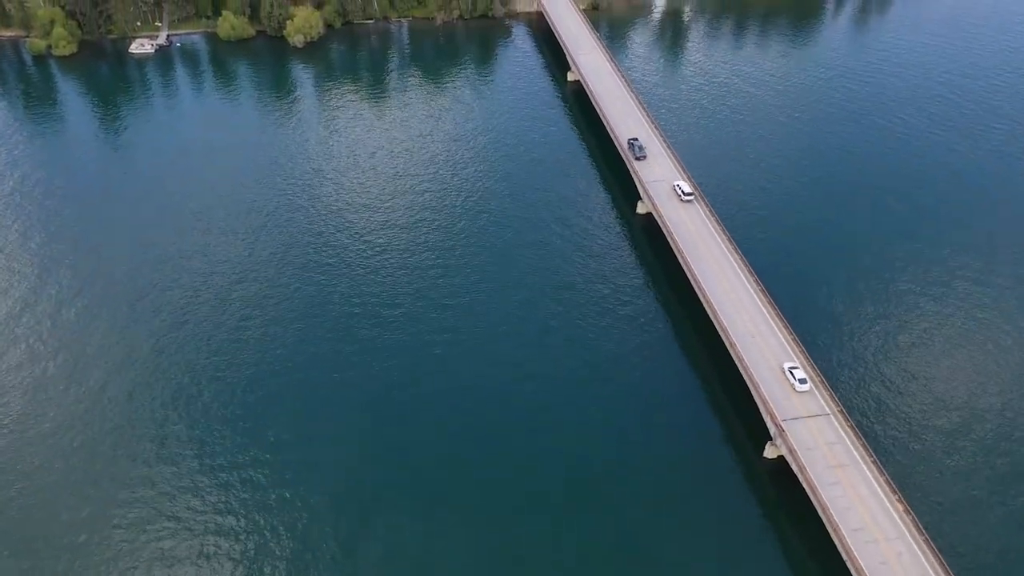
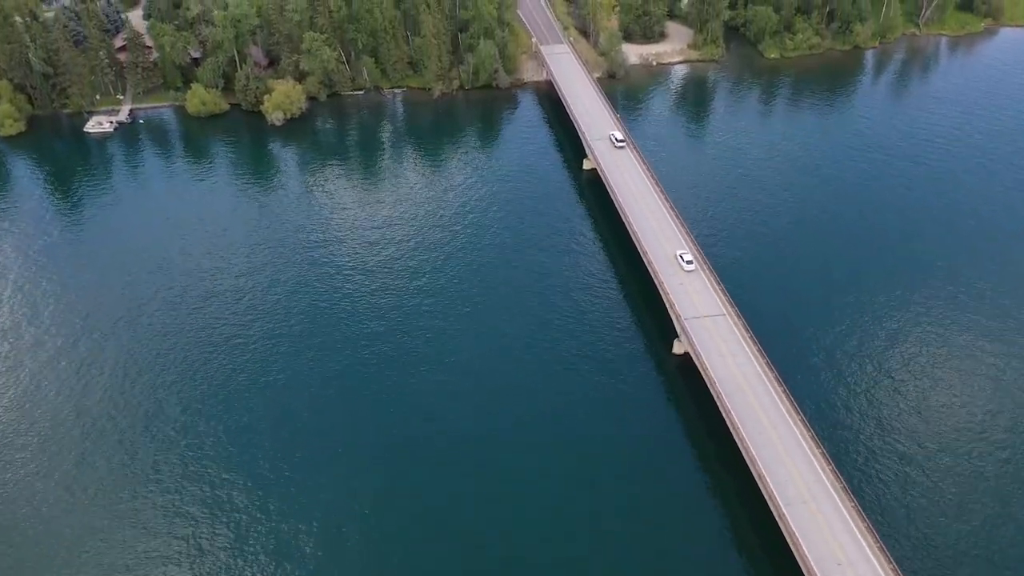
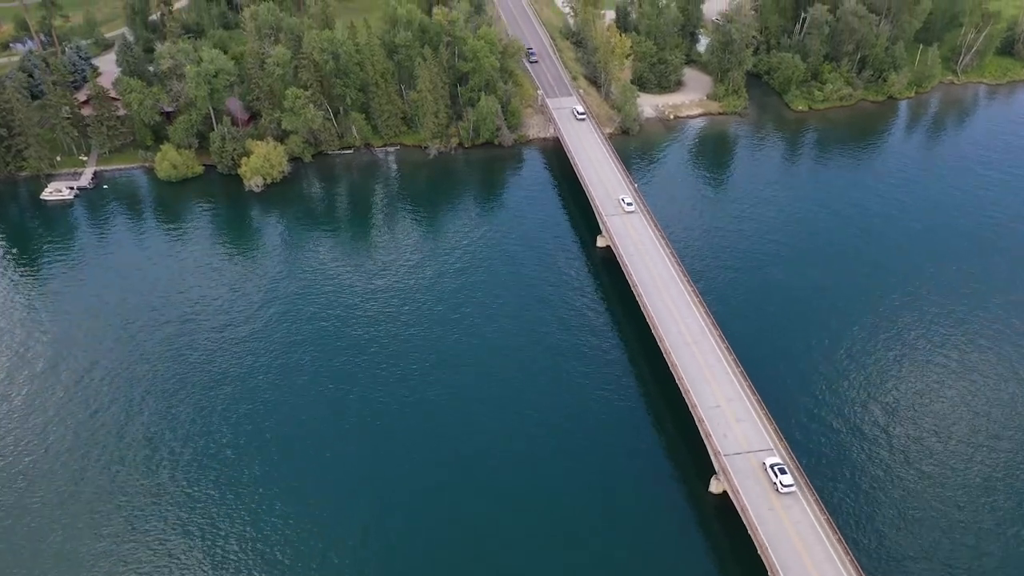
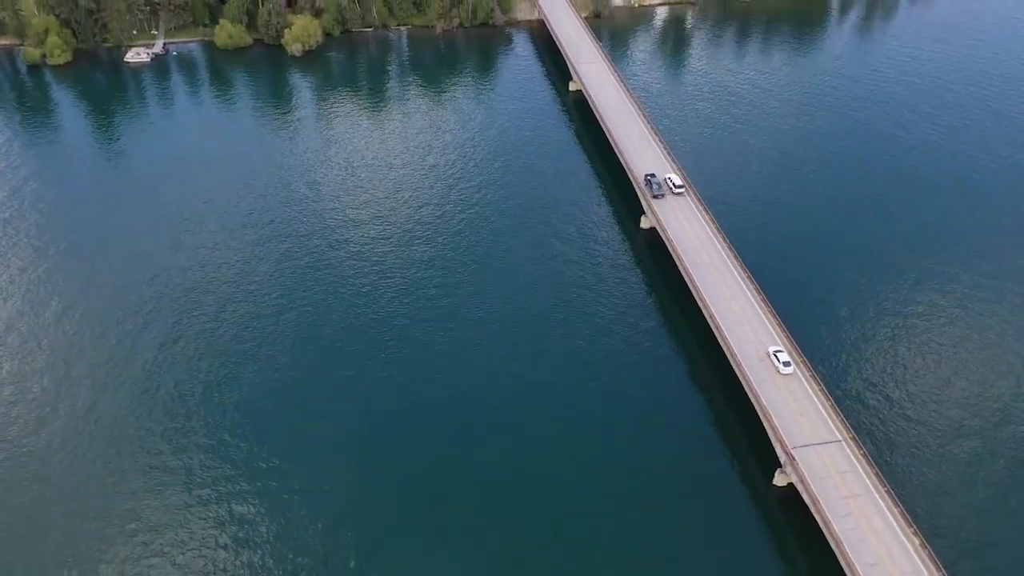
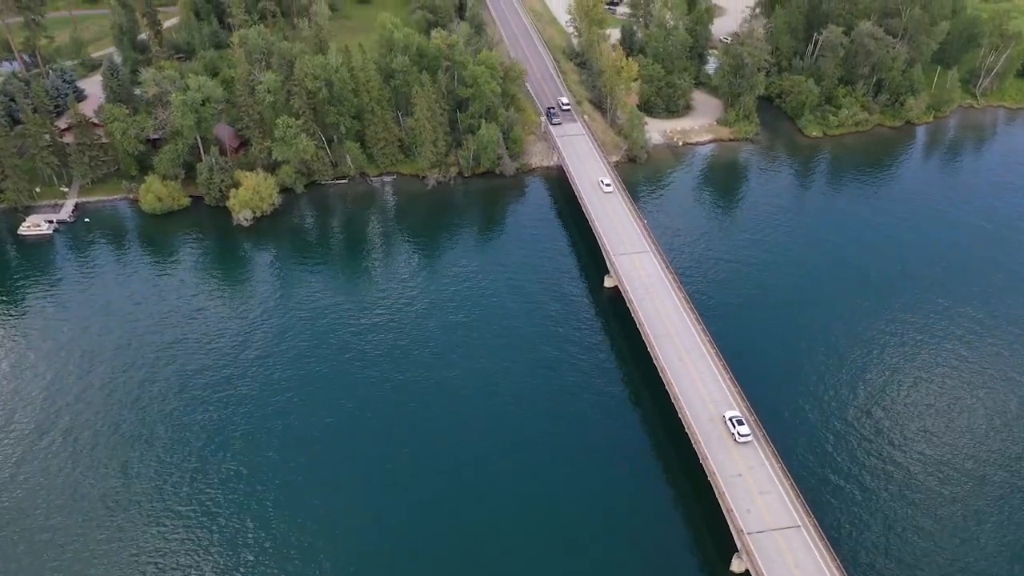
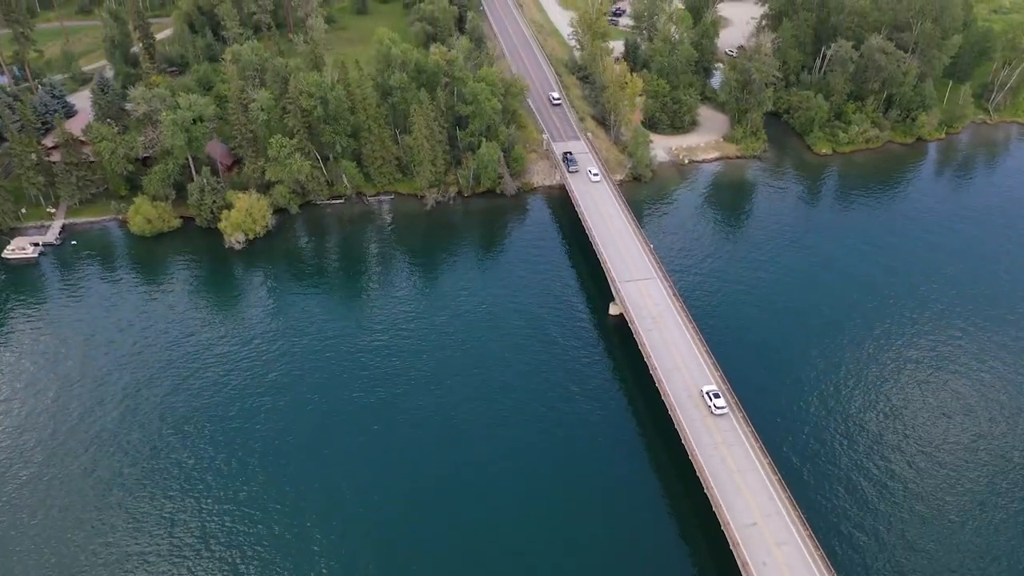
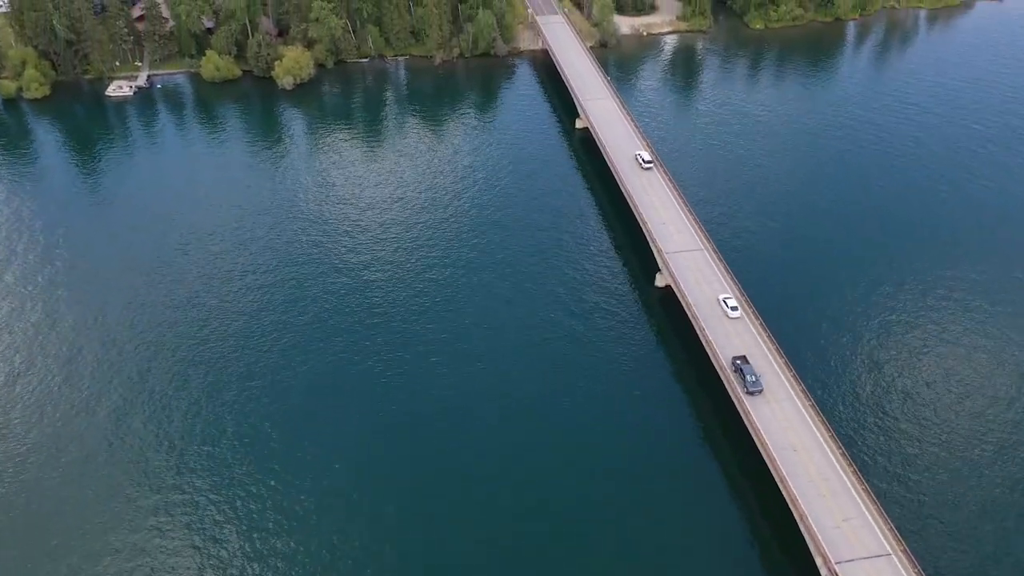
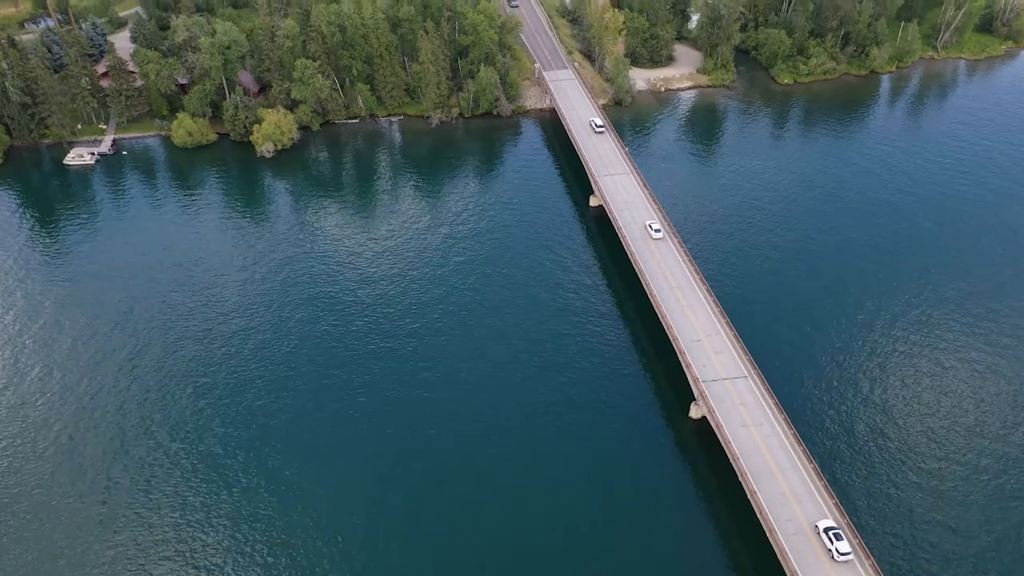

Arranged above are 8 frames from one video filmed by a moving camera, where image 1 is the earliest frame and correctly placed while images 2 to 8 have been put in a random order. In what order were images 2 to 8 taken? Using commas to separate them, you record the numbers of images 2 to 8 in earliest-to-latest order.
4, 7, 2, 8, 3, 5, 6
